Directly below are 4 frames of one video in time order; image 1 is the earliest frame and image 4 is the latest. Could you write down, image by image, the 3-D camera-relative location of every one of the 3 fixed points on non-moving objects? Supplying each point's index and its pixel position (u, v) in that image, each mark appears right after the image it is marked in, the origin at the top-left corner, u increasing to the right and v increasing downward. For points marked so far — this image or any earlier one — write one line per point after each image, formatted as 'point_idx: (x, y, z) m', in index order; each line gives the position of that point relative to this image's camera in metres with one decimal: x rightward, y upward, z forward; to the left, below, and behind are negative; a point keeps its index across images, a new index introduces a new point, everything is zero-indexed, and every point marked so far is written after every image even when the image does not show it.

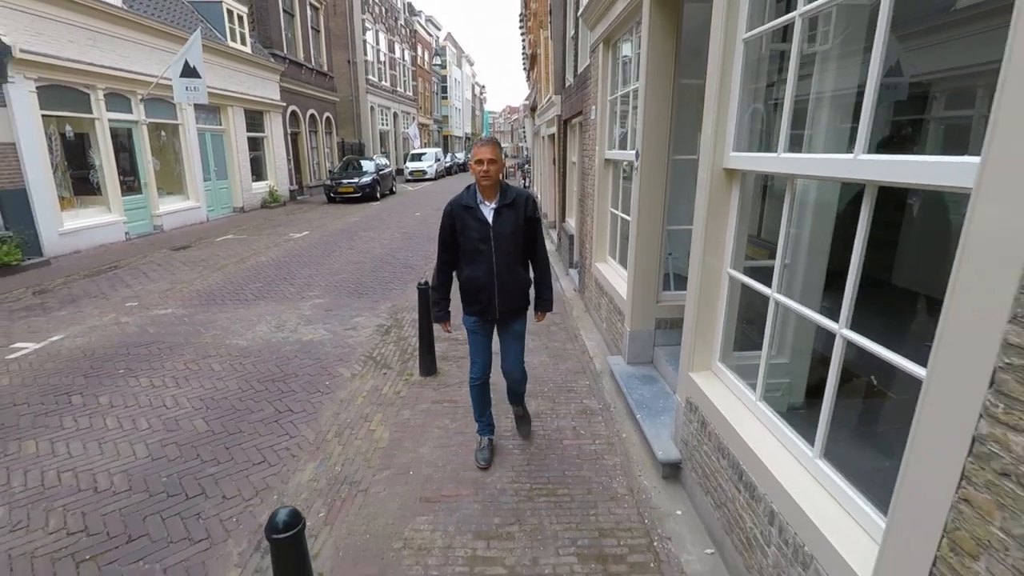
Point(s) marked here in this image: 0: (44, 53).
0: (-8.7, +4.3, +9.1) m
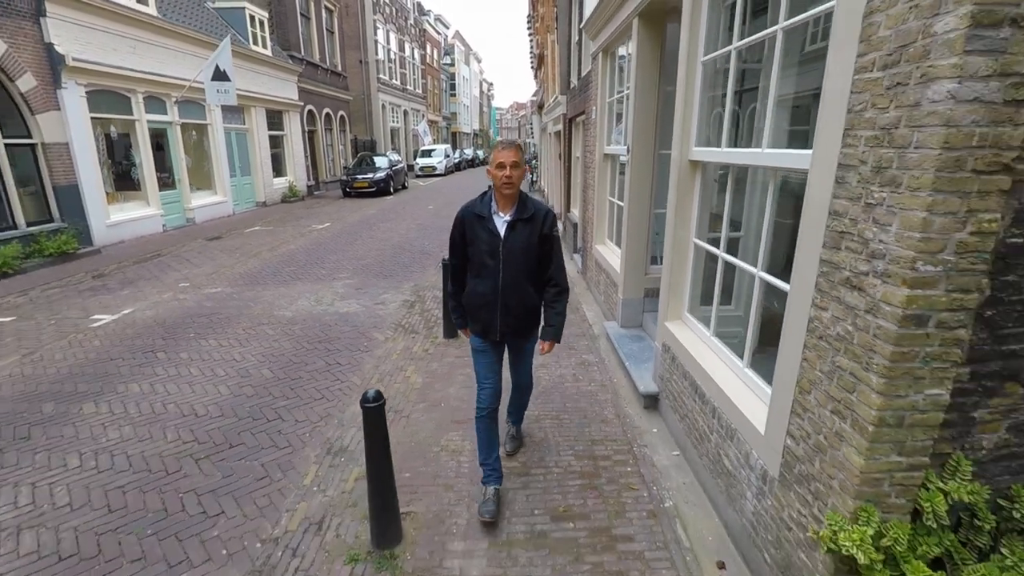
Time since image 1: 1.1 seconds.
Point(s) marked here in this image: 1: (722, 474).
0: (-8.5, +4.6, +10.0) m
1: (+1.1, -1.0, +2.7) m
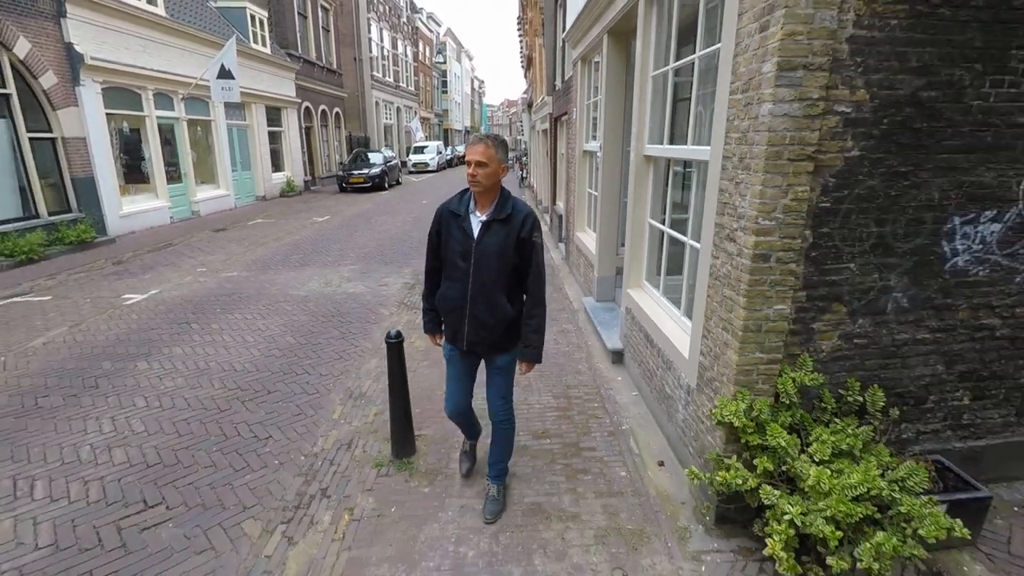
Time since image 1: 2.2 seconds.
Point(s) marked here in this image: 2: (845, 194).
0: (-8.7, +4.9, +10.6) m
1: (+1.1, -0.8, +3.5) m
2: (+1.5, +0.4, +2.2) m
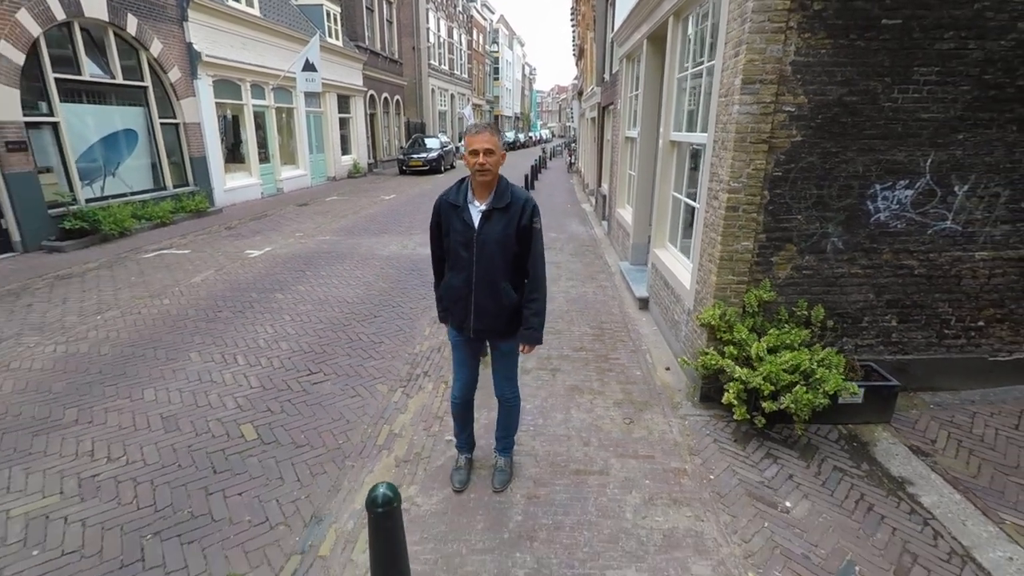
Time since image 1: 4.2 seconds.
0: (-7.4, +5.8, +12.4) m
1: (+1.5, -0.3, +4.6) m
2: (+1.9, +0.8, +3.3) m
